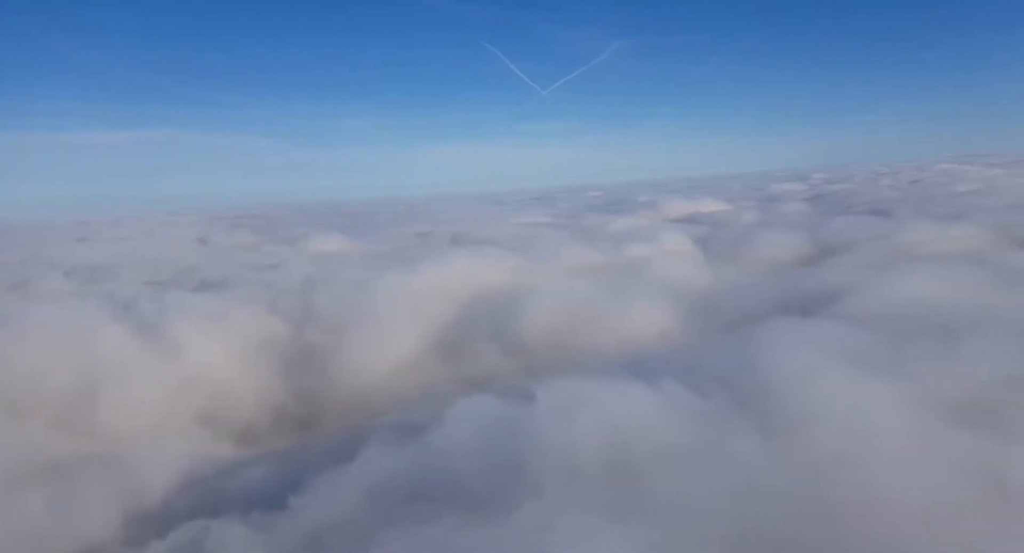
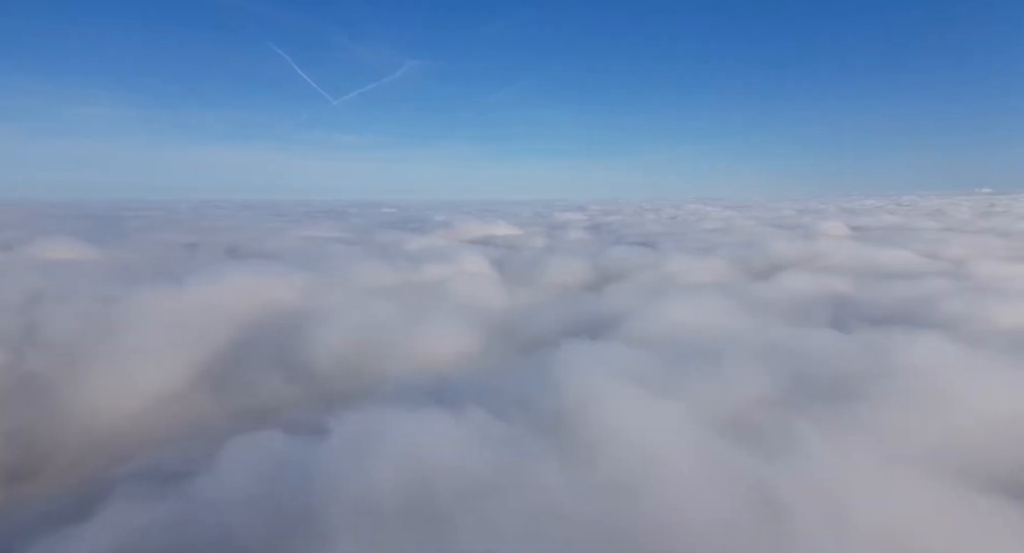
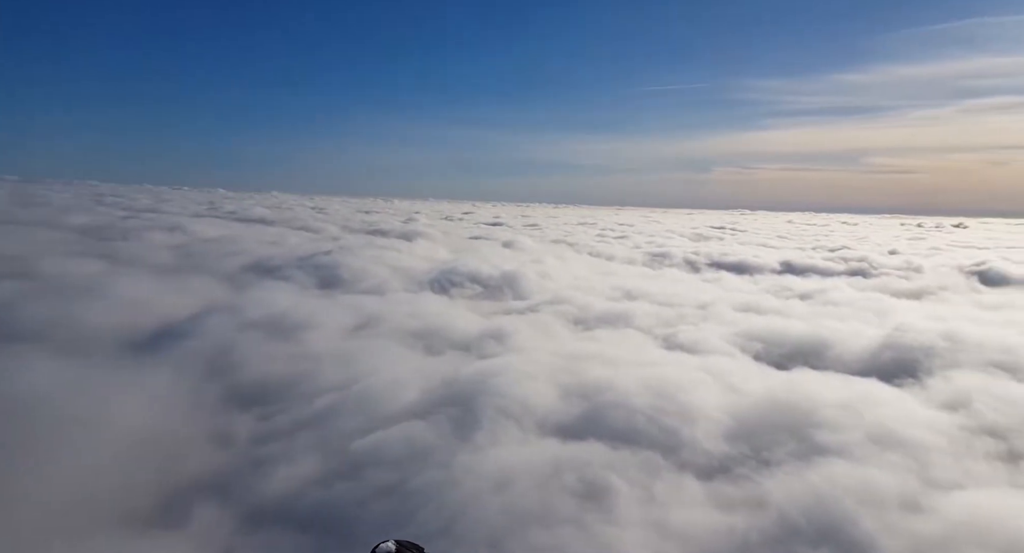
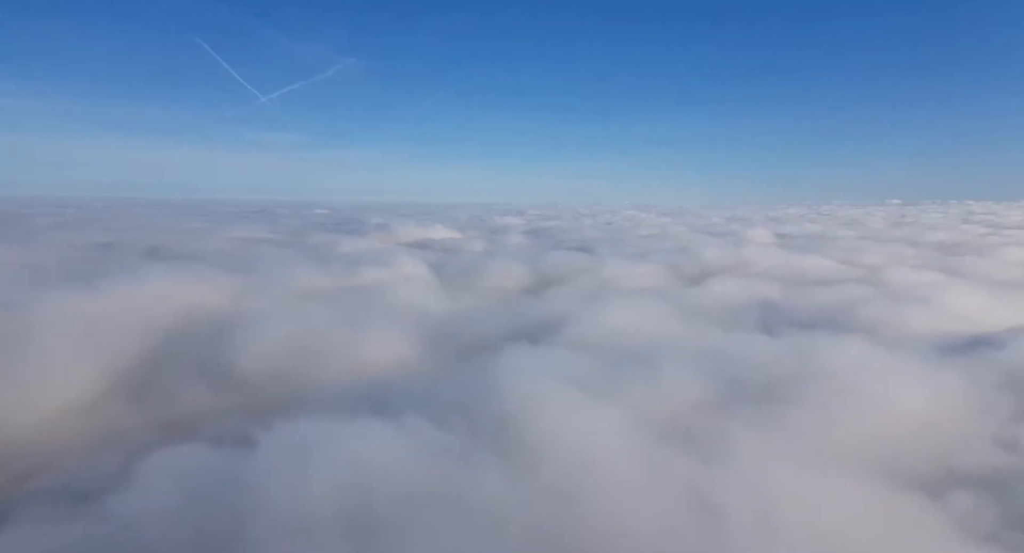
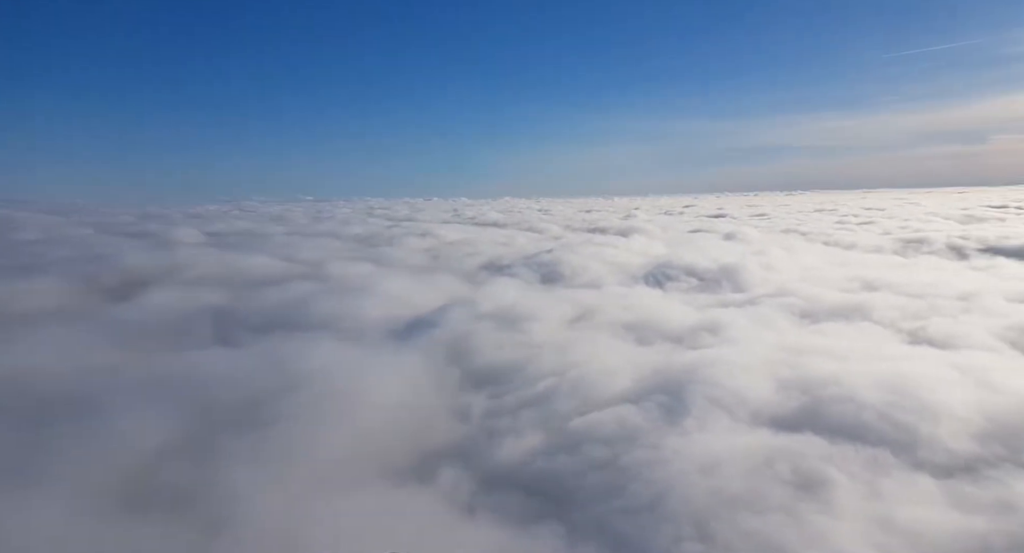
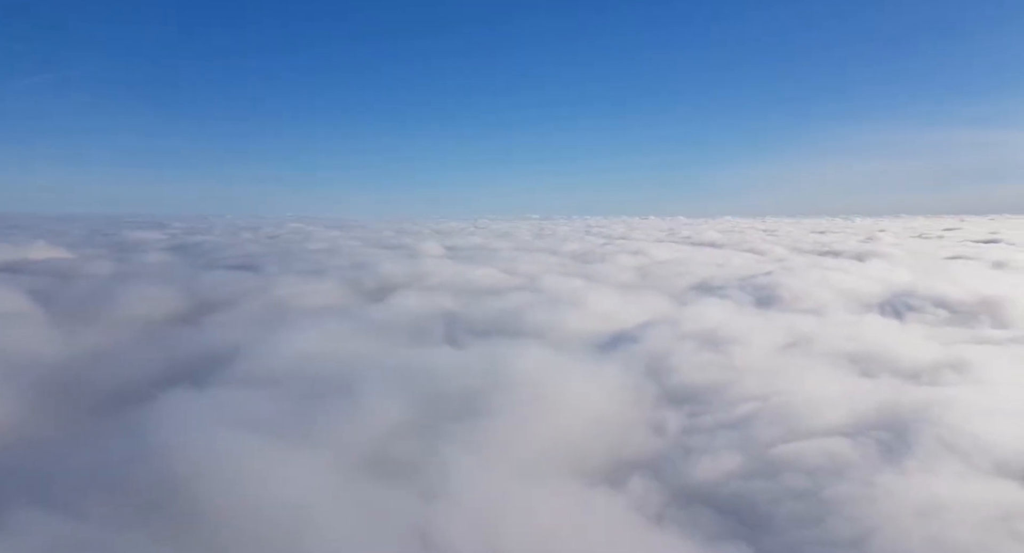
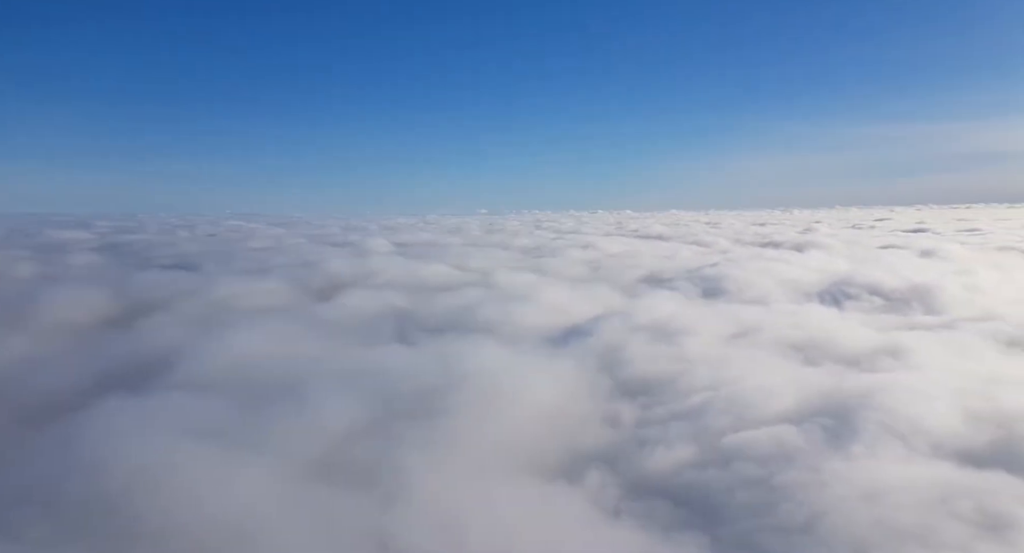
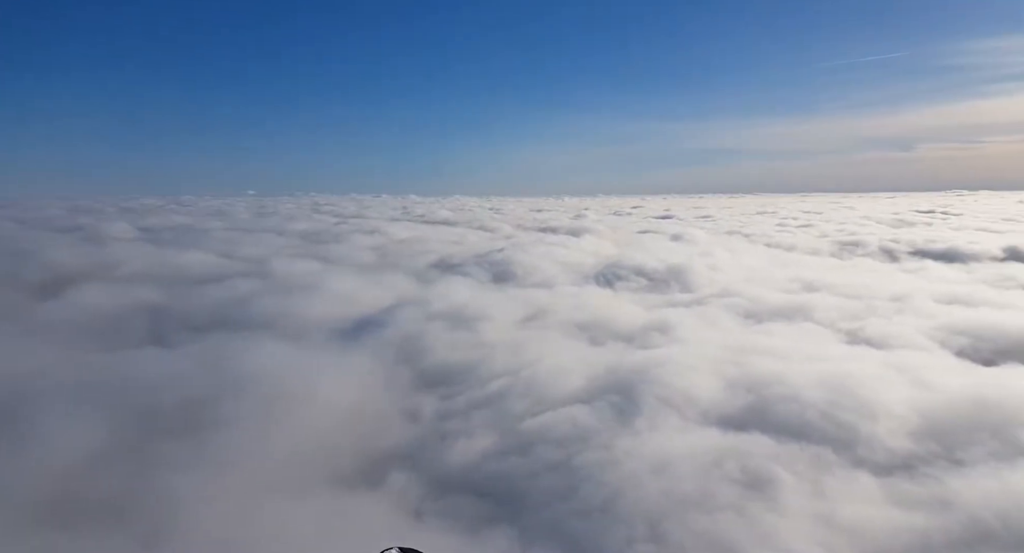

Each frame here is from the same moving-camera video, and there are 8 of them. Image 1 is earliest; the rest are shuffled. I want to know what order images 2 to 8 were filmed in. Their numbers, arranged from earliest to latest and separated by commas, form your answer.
2, 4, 6, 7, 5, 8, 3
